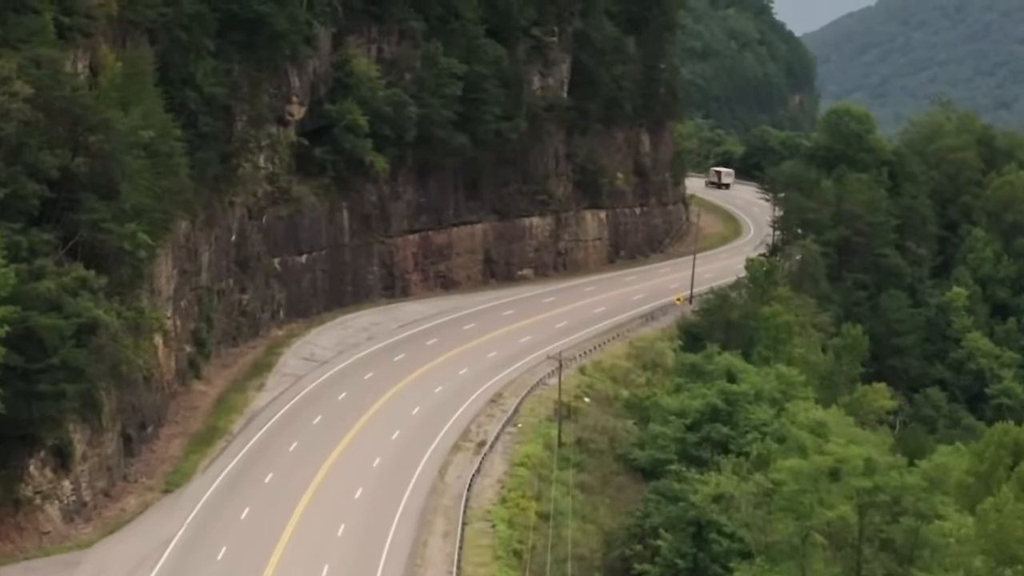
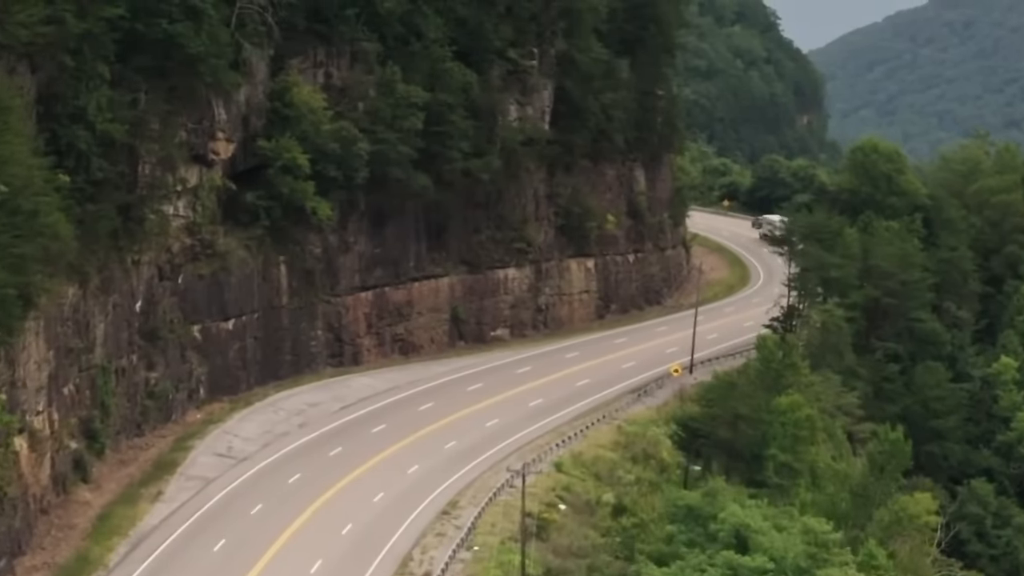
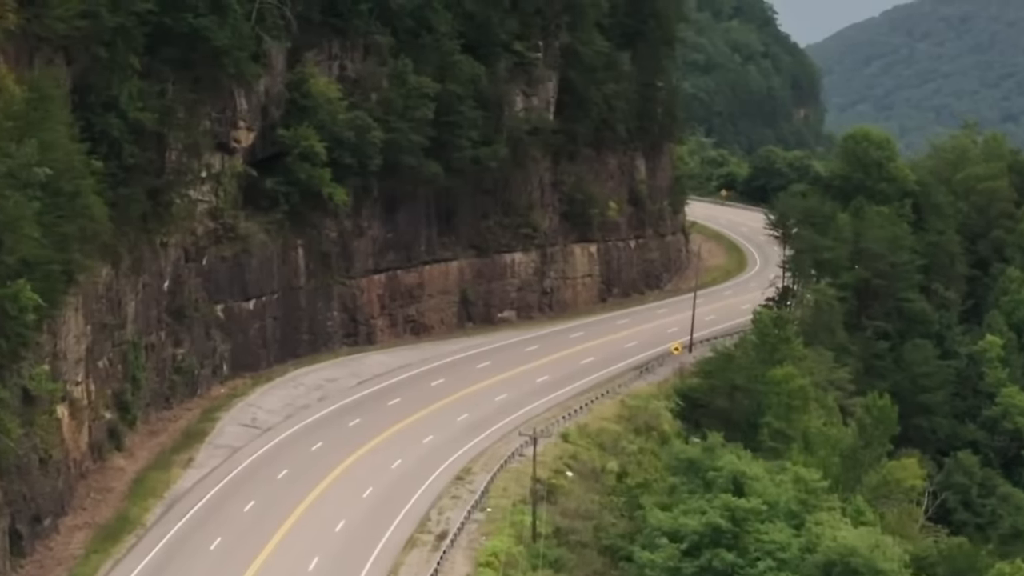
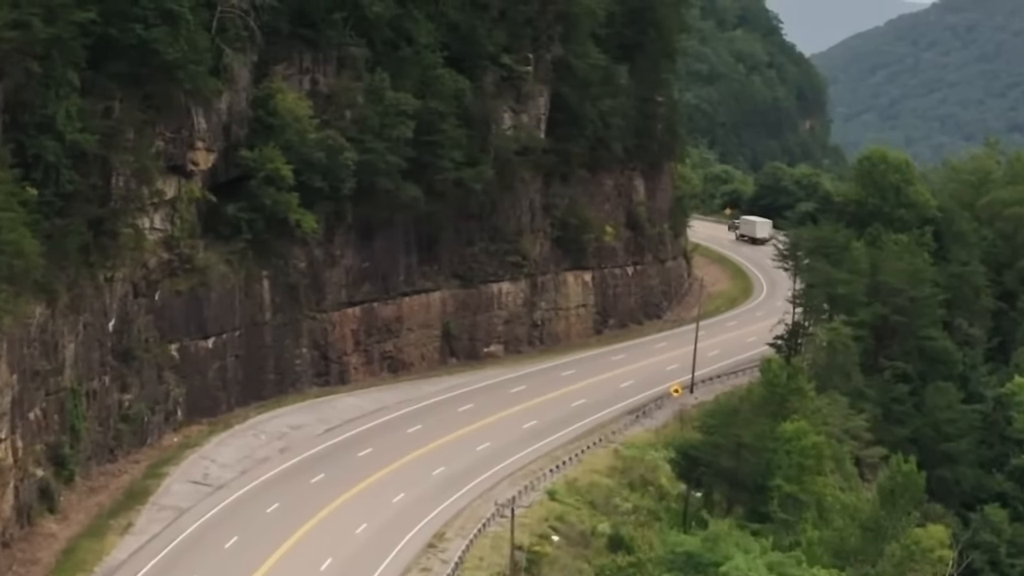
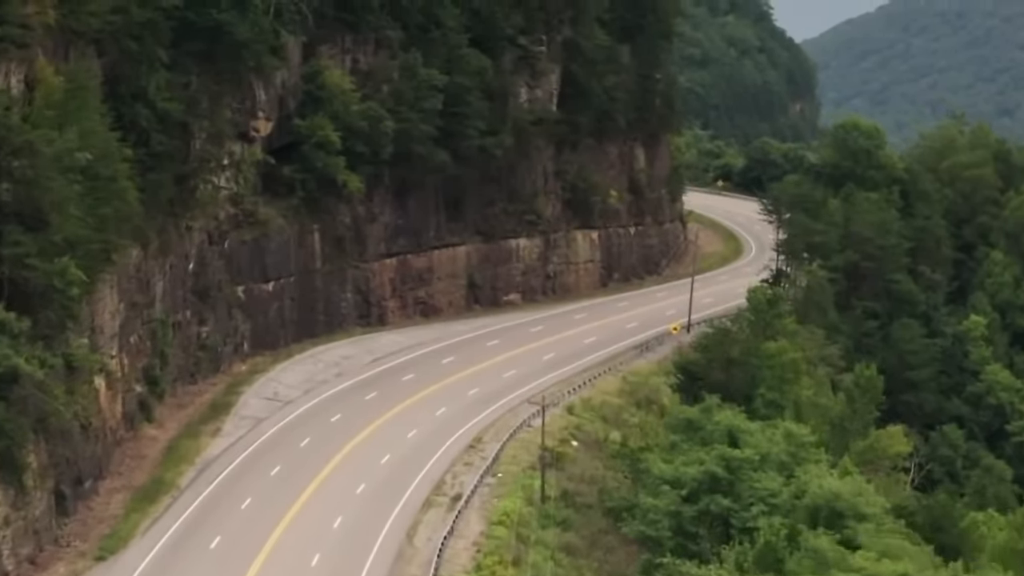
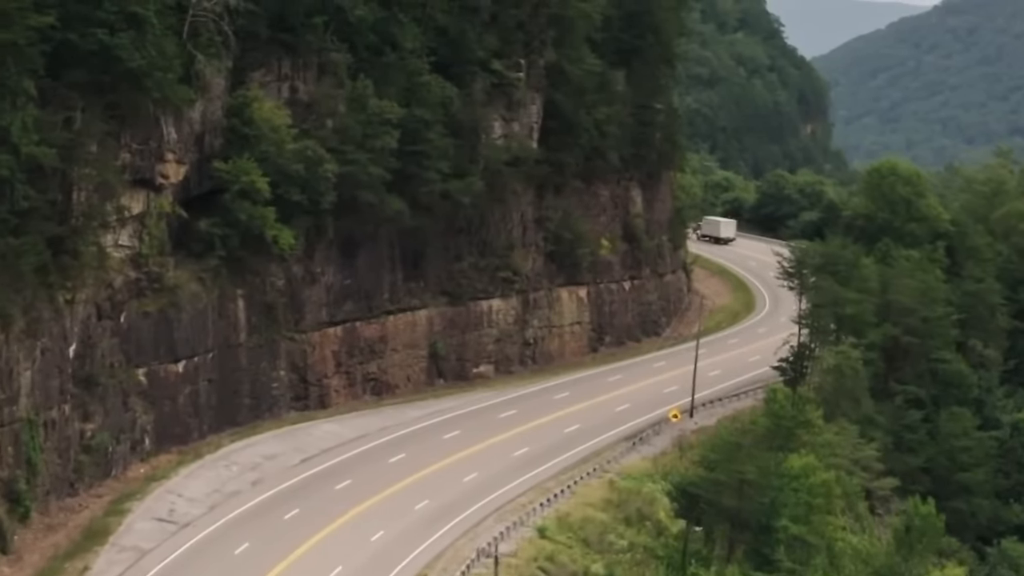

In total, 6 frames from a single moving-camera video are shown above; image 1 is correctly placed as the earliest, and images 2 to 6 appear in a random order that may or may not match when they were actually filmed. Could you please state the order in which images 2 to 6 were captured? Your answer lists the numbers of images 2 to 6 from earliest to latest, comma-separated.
5, 3, 2, 4, 6
